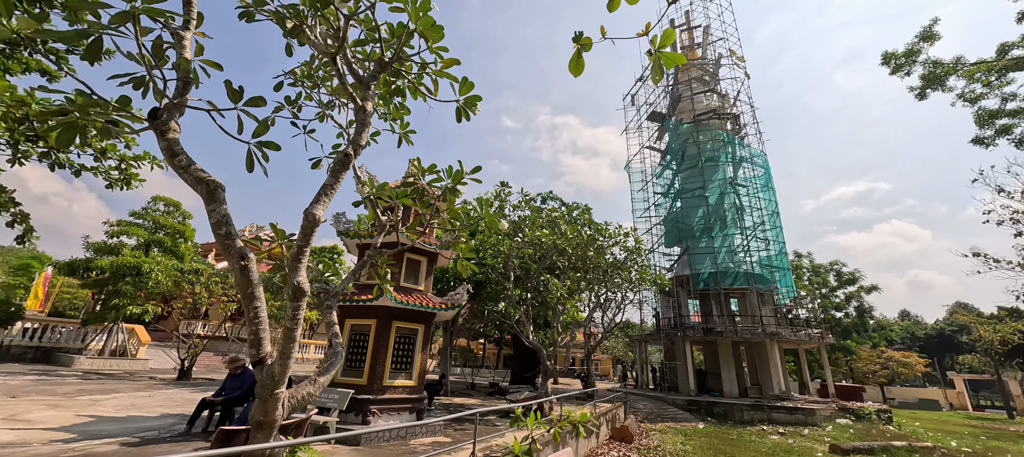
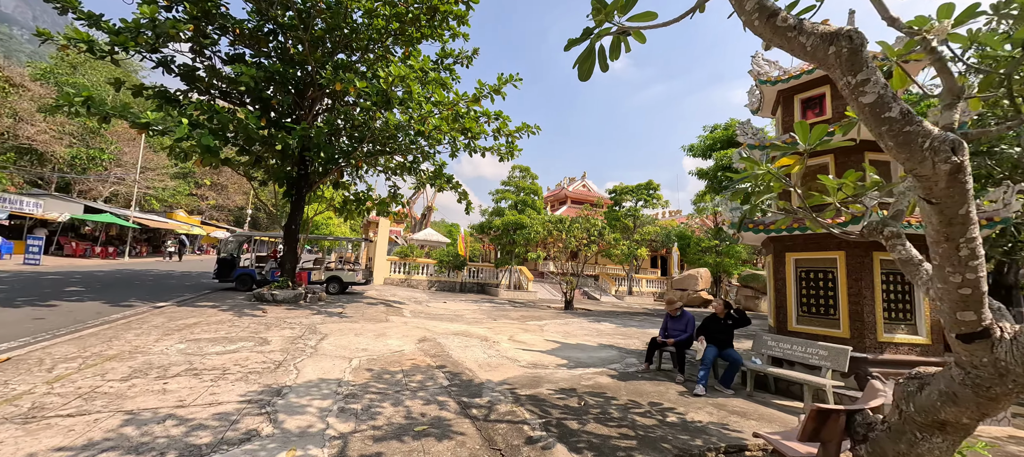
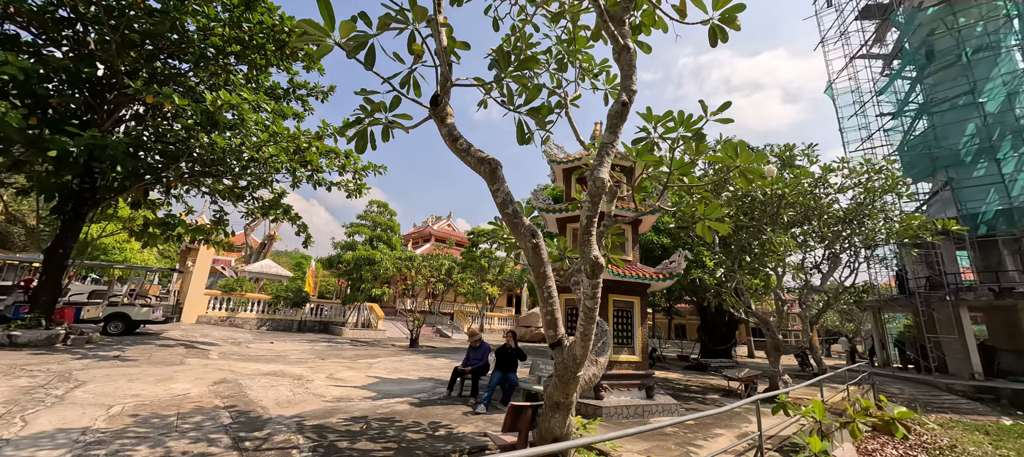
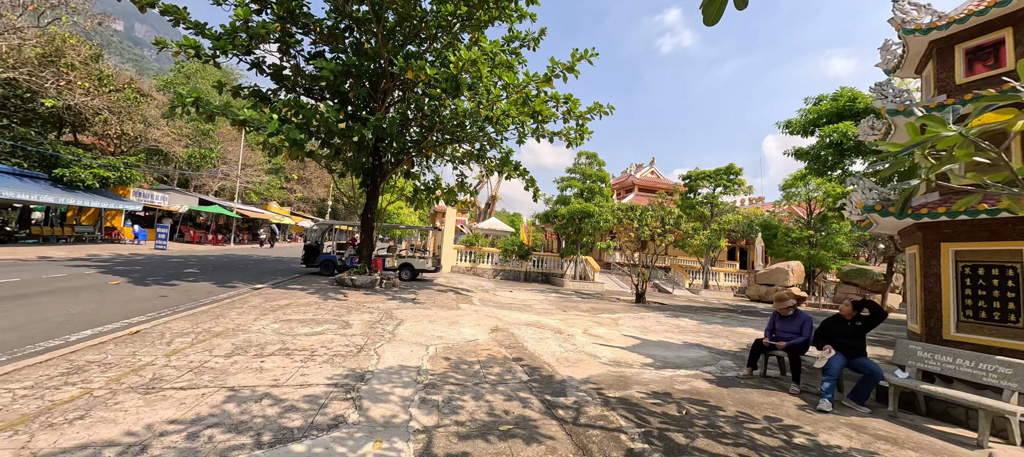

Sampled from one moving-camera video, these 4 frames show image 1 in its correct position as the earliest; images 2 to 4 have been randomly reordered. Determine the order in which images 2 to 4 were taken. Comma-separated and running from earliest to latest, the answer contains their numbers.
3, 2, 4
